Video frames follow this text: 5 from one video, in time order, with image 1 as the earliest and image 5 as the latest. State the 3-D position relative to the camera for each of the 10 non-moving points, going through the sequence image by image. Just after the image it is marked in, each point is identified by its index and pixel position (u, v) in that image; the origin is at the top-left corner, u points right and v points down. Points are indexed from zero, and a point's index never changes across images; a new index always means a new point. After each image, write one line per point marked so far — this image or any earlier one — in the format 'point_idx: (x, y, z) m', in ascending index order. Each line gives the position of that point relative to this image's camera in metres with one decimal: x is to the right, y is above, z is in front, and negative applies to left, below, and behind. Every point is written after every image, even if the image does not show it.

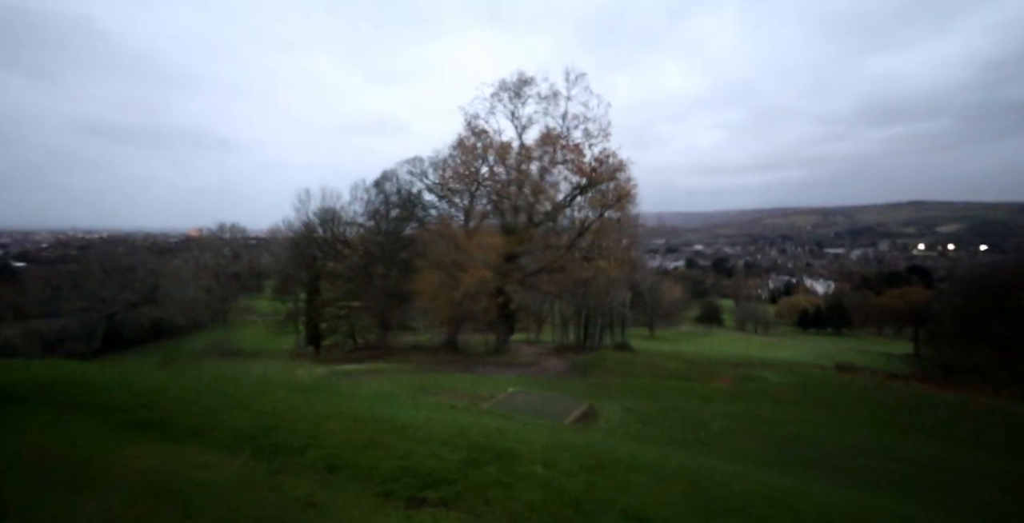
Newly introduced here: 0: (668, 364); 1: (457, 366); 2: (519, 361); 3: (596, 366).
0: (+5.7, -3.7, +20.6) m
1: (-1.4, -3.6, +19.0) m
2: (+0.8, -3.6, +20.8) m
3: (+3.3, -3.7, +19.8) m
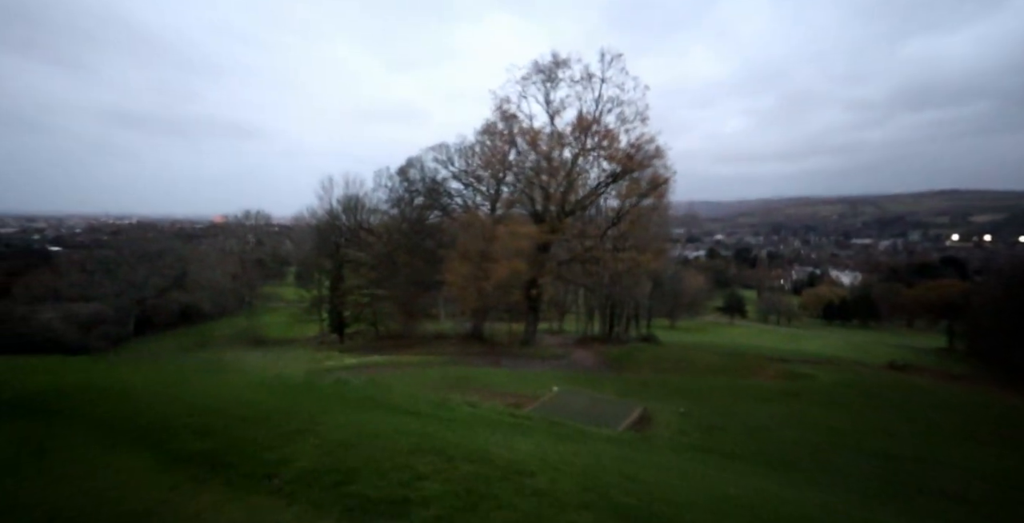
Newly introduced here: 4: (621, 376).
0: (+6.5, -3.4, +20.2) m
1: (-0.6, -3.2, +18.8) m
2: (+1.6, -3.3, +20.6) m
3: (+4.1, -3.3, +19.5) m
4: (+3.4, -3.4, +17.3) m
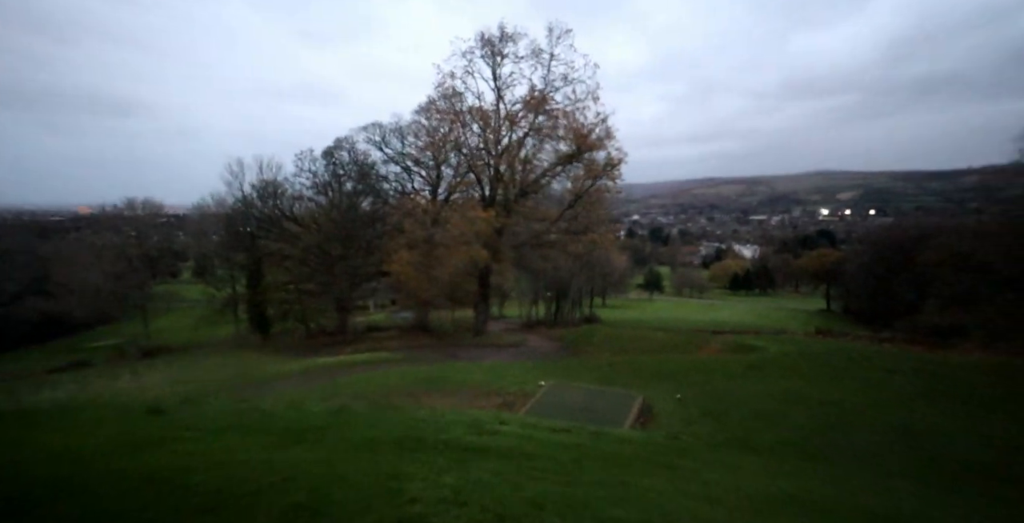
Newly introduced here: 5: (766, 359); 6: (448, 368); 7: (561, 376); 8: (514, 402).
0: (+4.7, -2.7, +20.7) m
1: (-2.0, -2.8, +18.0) m
2: (-0.2, -2.7, +20.1) m
3: (+2.5, -2.7, +19.6) m
4: (+2.2, -2.9, +17.3) m
5: (+7.5, -2.9, +18.1) m
6: (-1.6, -2.7, +14.7) m
7: (+1.2, -2.8, +14.0) m
8: (+0.1, -2.8, +11.6) m
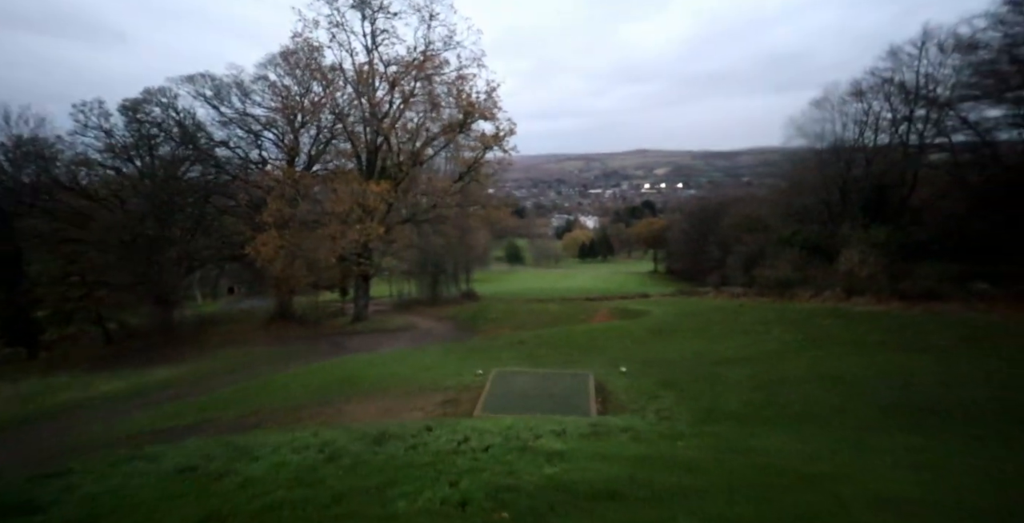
0: (+0.7, -1.7, +19.9) m
1: (-4.8, -2.2, +15.2) m
2: (-3.7, -2.0, +17.8) m
3: (-1.0, -1.9, +18.1) m
4: (-0.6, -2.1, +15.8) m
5: (+4.2, -1.9, +18.2) m
6: (-3.4, -2.2, +12.2) m
7: (-0.6, -2.1, +12.4) m
8: (-0.9, -2.3, +9.8) m
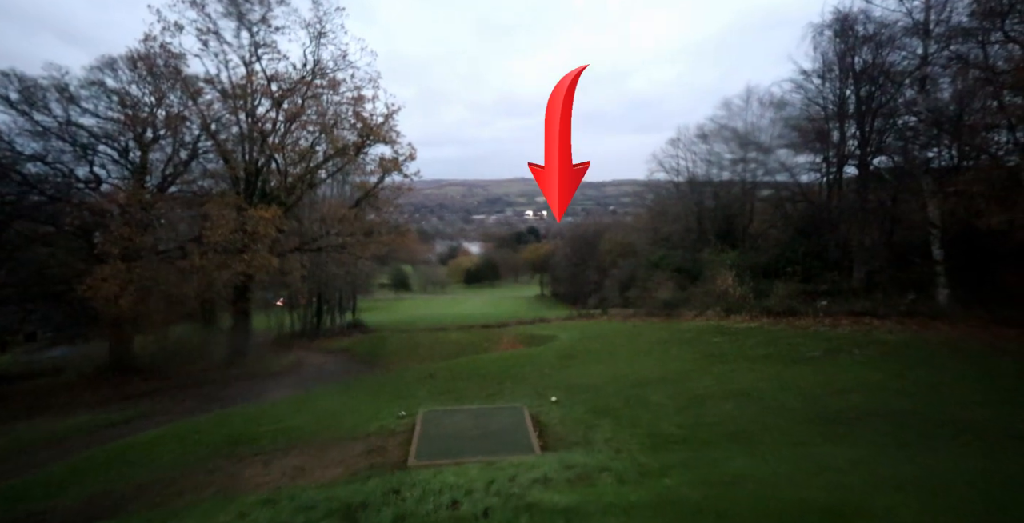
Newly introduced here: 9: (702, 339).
0: (-2.5, -2.5, +18.8) m
1: (-6.8, -2.9, +13.0) m
2: (-6.3, -2.8, +15.8) m
3: (-3.8, -2.7, +16.7) m
4: (-2.8, -2.8, +14.6) m
5: (+1.3, -2.6, +18.0) m
6: (-4.8, -2.7, +10.4) m
7: (-2.1, -2.6, +11.2) m
8: (-1.8, -2.7, +8.6) m
9: (+6.1, -2.5, +18.8) m
